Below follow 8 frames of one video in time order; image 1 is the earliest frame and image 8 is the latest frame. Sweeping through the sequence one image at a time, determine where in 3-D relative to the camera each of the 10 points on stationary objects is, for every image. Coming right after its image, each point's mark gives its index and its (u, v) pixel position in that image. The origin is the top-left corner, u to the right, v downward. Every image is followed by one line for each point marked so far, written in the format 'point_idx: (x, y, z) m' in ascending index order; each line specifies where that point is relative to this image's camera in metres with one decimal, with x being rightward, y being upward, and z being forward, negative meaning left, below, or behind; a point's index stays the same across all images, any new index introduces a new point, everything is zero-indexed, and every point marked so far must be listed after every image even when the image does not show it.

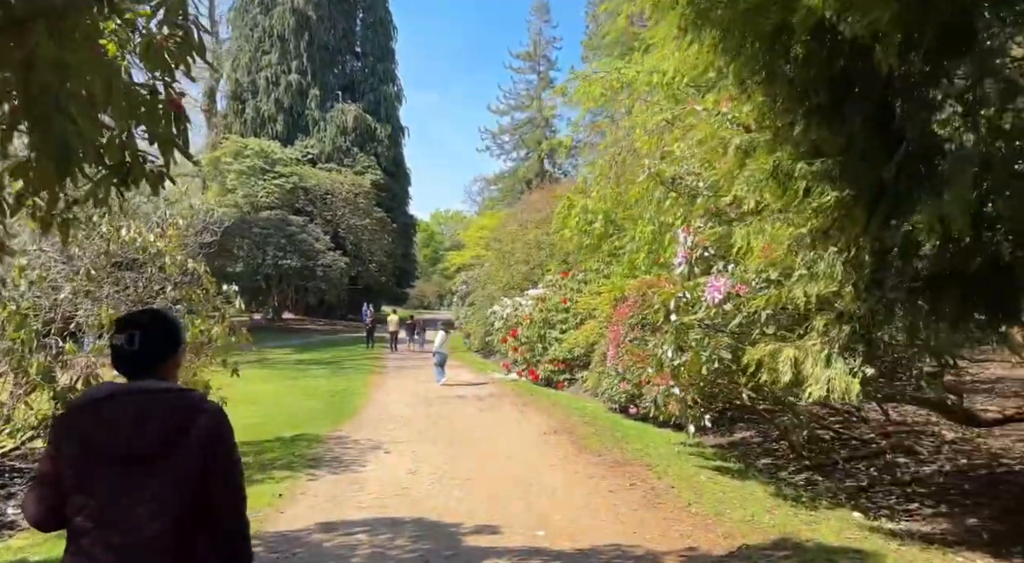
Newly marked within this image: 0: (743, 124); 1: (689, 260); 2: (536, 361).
0: (+1.9, +1.2, +5.5) m
1: (+1.7, +0.2, +6.7) m
2: (+0.7, -2.0, +18.0) m
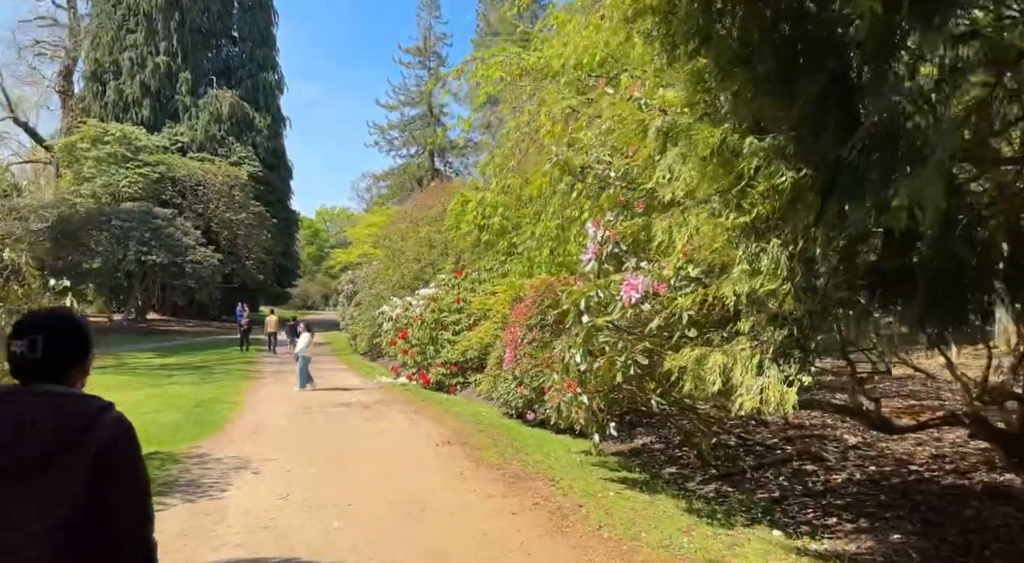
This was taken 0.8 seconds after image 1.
0: (+1.1, +1.2, +4.9) m
1: (+0.8, +0.2, +6.1) m
2: (-2.1, -2.0, +17.1) m
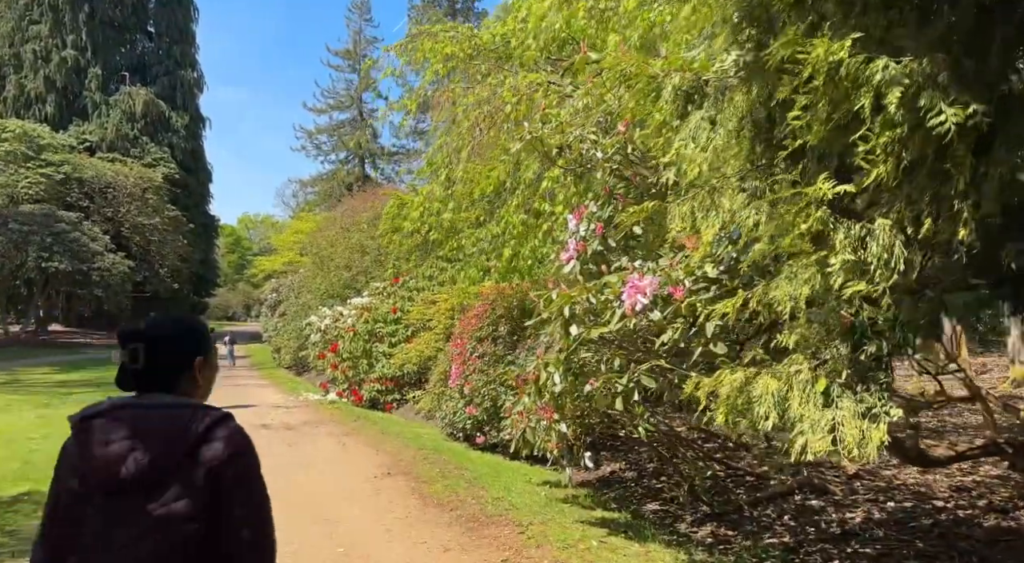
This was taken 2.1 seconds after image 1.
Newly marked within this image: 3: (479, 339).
0: (+1.0, +1.2, +3.9) m
1: (+0.5, +0.2, +5.0) m
2: (-3.4, -2.2, +15.6) m
3: (-0.5, -0.8, +9.7) m
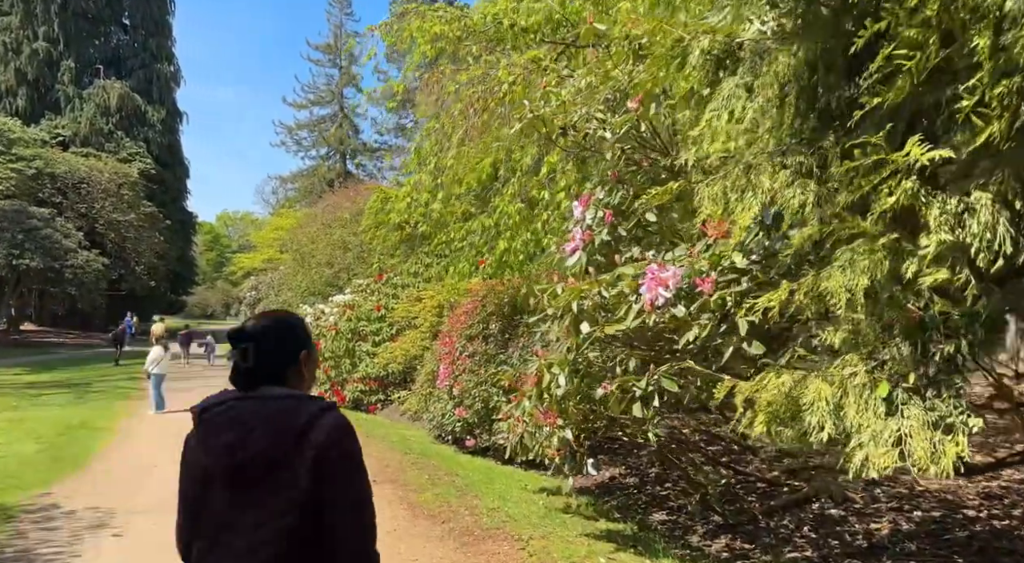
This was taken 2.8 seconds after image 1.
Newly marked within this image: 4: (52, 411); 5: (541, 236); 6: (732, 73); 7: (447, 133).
0: (+1.0, +1.3, +3.4) m
1: (+0.5, +0.3, +4.6) m
2: (-3.7, -2.1, +15.0) m
3: (-0.6, -0.7, +9.2) m
4: (-9.7, -2.7, +14.7) m
5: (+0.3, +0.4, +6.7) m
6: (+1.1, +1.0, +3.4) m
7: (-0.7, +1.7, +7.9) m
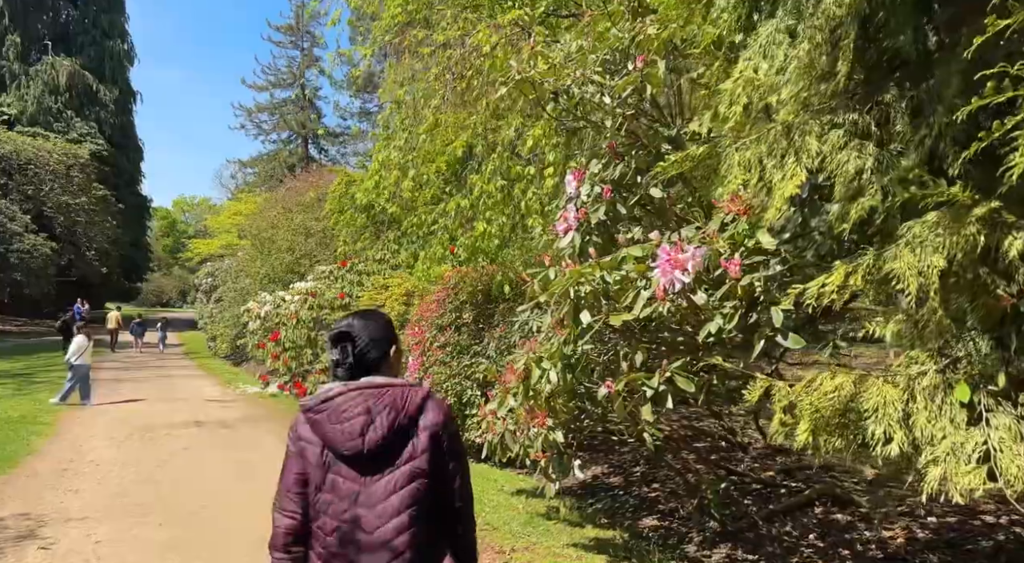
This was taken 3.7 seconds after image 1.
0: (+1.0, +1.4, +2.9) m
1: (+0.5, +0.4, +4.0) m
2: (-4.3, -1.8, +14.3) m
3: (-0.9, -0.6, +8.6) m
4: (-10.2, -2.4, +13.7) m
5: (+0.1, +0.6, +6.2) m
6: (+1.1, +1.1, +2.9) m
7: (-1.0, +1.8, +7.3) m
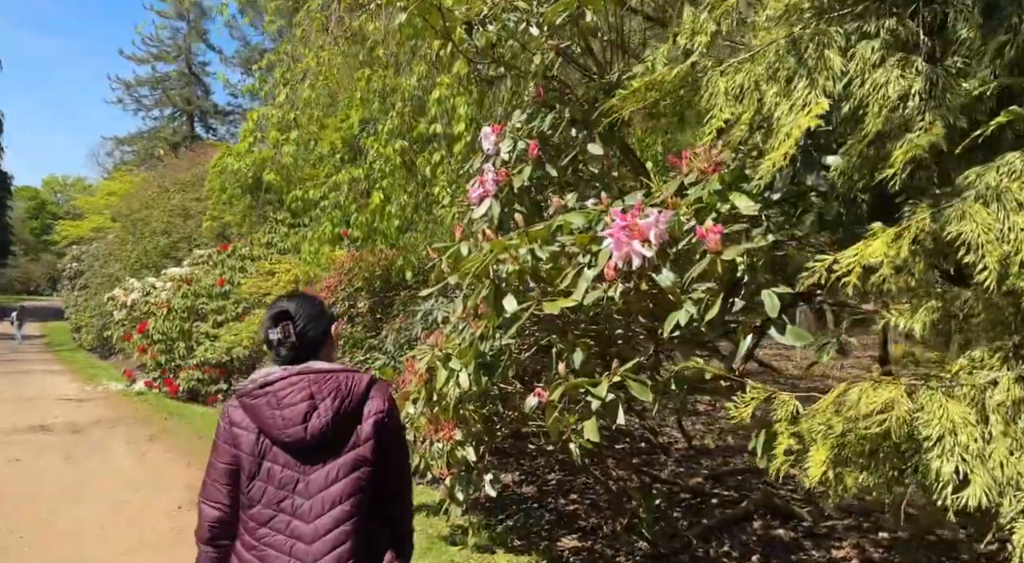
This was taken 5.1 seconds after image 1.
0: (+0.7, +1.4, +2.1) m
1: (0.0, +0.5, +3.2) m
2: (-6.1, -1.6, +12.7) m
3: (-2.0, -0.4, +7.5) m
4: (-12.0, -2.1, +11.3) m
5: (-0.6, +0.7, +5.3) m
6: (+0.8, +1.2, +2.1) m
7: (-1.8, +2.0, +6.2) m
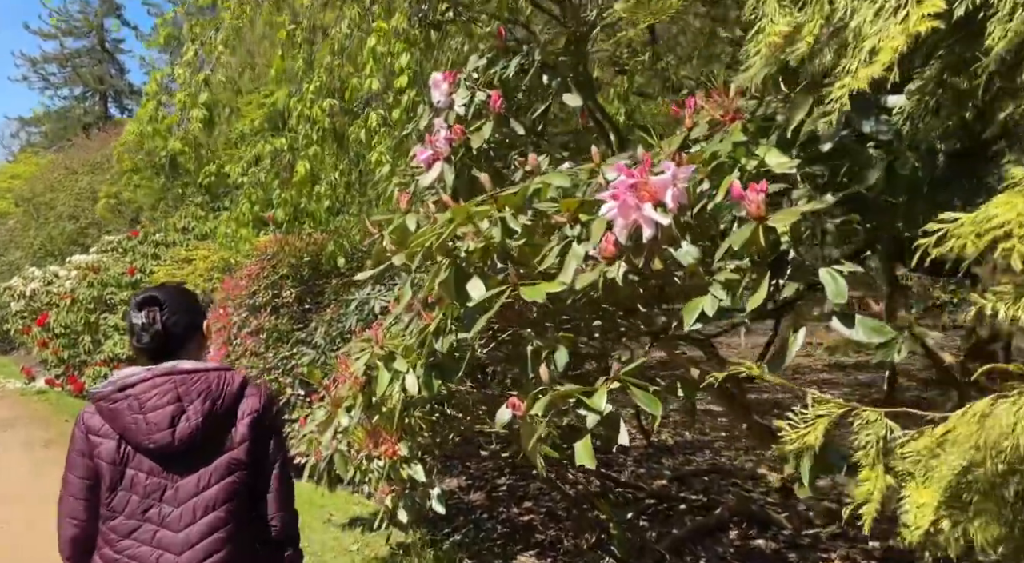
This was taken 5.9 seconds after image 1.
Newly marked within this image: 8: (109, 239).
0: (+0.7, +1.5, +1.6) m
1: (-0.1, +0.5, +2.5) m
2: (-7.1, -1.4, +11.5) m
3: (-2.5, -0.3, +6.7) m
4: (-12.8, -1.9, +9.5) m
5: (-1.0, +0.8, +4.6) m
6: (+0.7, +1.2, +1.5) m
7: (-2.2, +2.1, +5.3) m
8: (-7.6, +0.8, +13.0) m
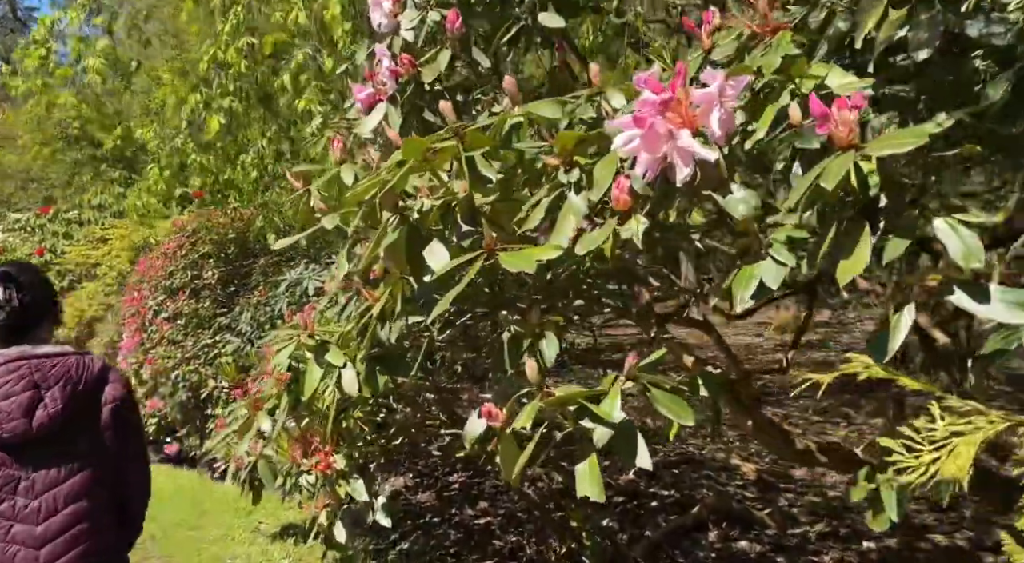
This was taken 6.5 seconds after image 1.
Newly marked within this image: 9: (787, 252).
0: (+0.6, +1.6, +1.0) m
1: (-0.2, +0.6, +2.0) m
2: (-8.0, -1.1, +10.3) m
3: (-2.9, -0.1, +5.9) m
4: (-13.4, -1.7, +7.9) m
5: (-1.3, +0.9, +3.9) m
6: (+0.7, +1.3, +1.0) m
7: (-2.6, +2.2, +4.5) m
8: (-8.5, +1.1, +11.8) m
9: (+0.5, +0.1, +1.3) m
